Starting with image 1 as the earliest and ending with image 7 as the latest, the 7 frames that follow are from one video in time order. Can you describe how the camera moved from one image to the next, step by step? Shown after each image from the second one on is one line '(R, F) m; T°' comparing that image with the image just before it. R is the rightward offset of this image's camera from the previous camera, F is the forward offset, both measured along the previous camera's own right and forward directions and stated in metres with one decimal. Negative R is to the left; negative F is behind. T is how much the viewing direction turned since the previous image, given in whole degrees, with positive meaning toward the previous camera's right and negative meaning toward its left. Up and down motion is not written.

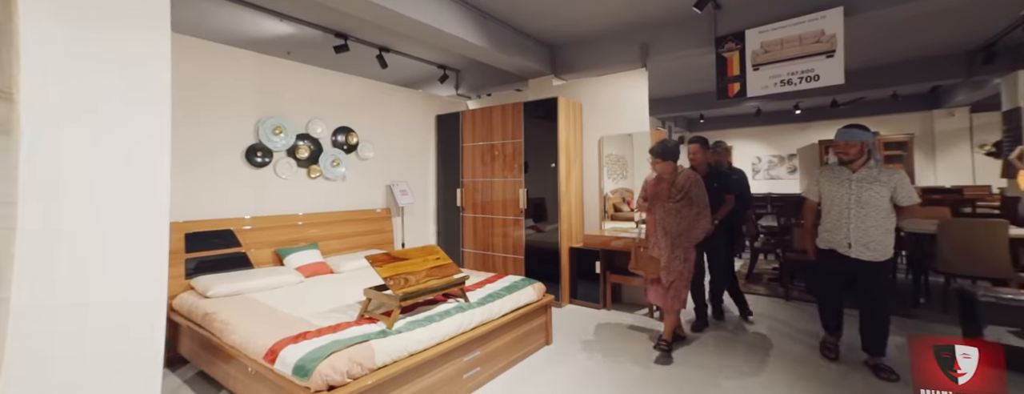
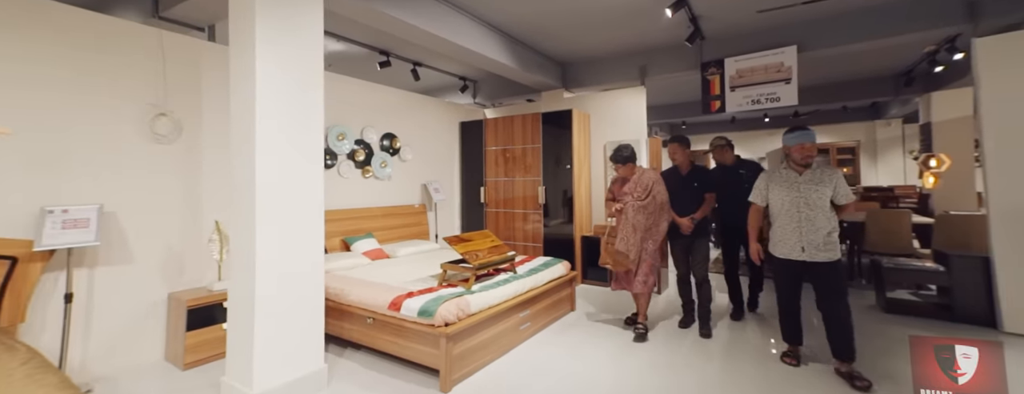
(-0.5, -0.8) m; +3°
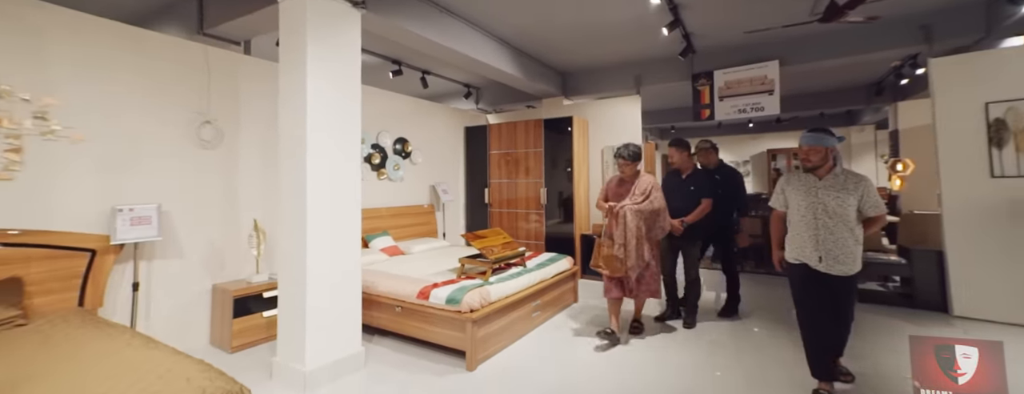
(-0.2, -0.3) m; +1°
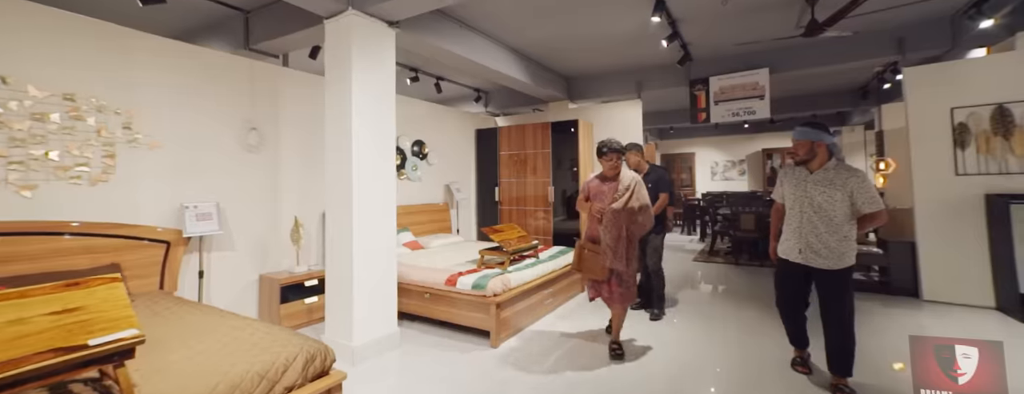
(-0.2, -0.4) m; 0°
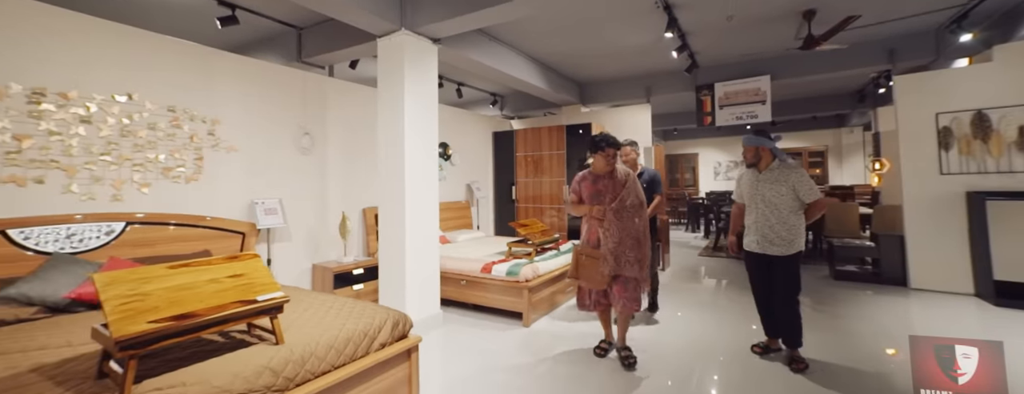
(-0.3, -0.4) m; 0°
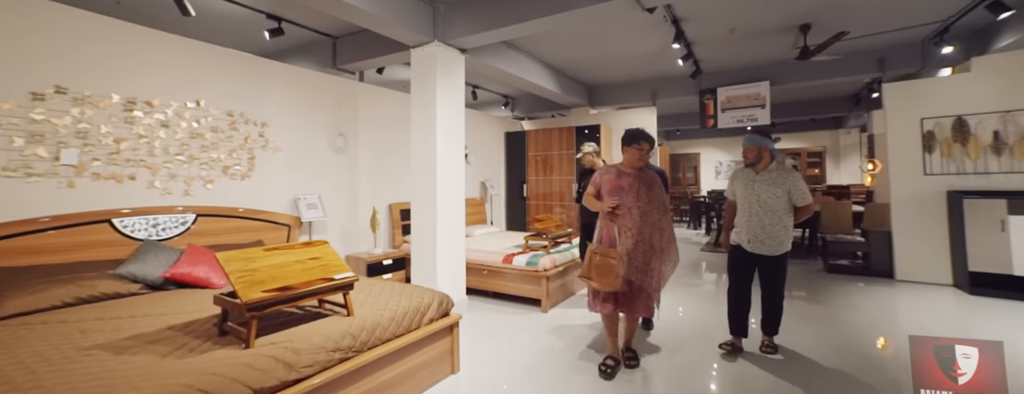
(-0.2, -0.4) m; 0°
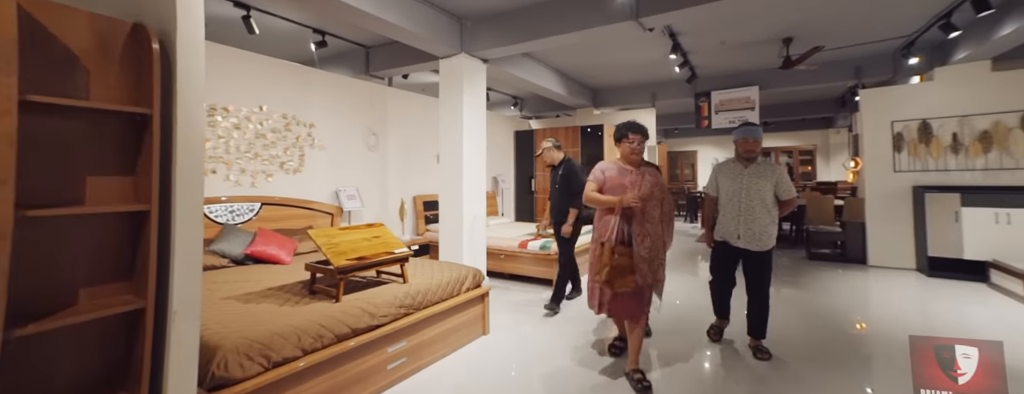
(-0.2, -0.5) m; 0°
